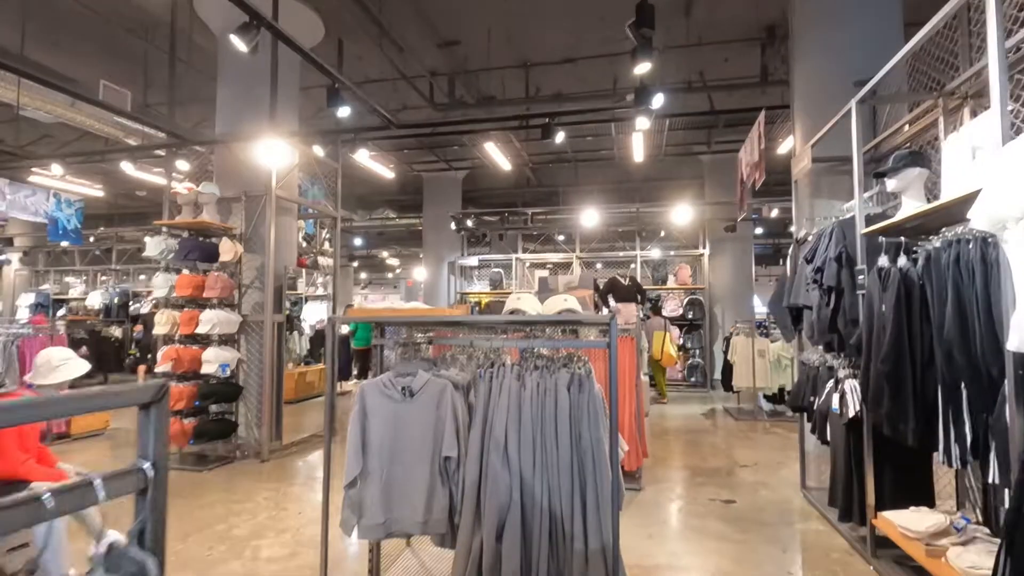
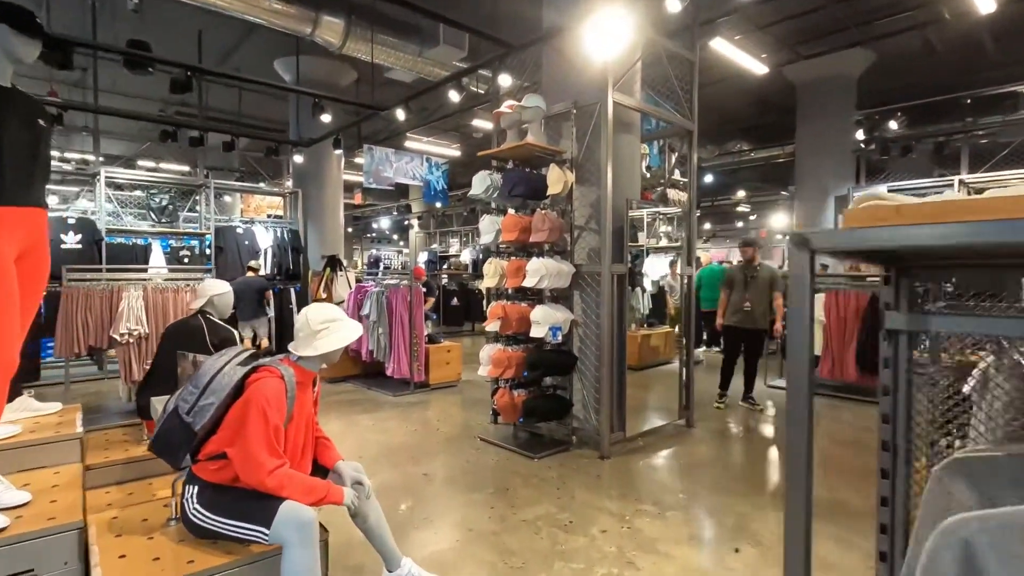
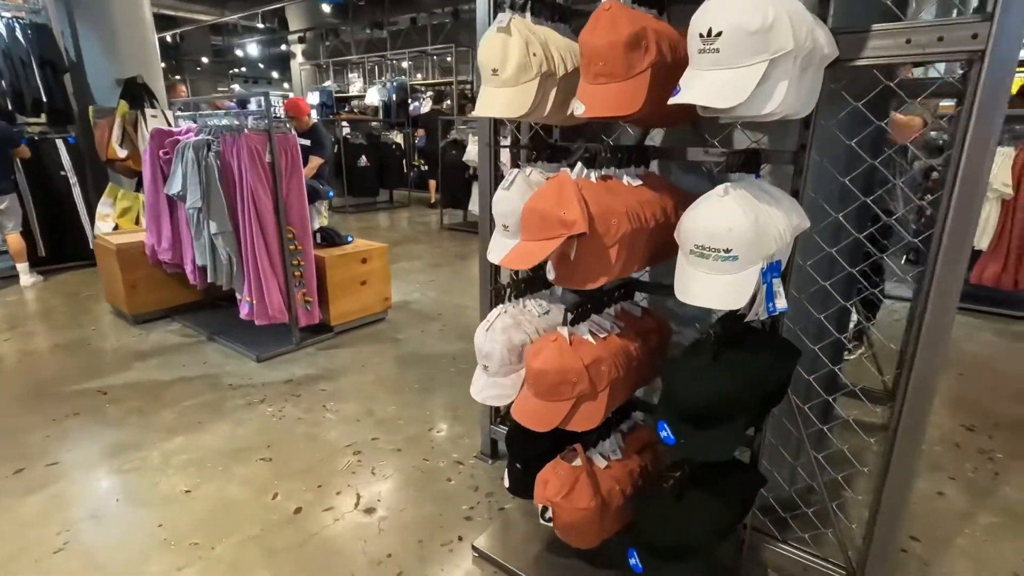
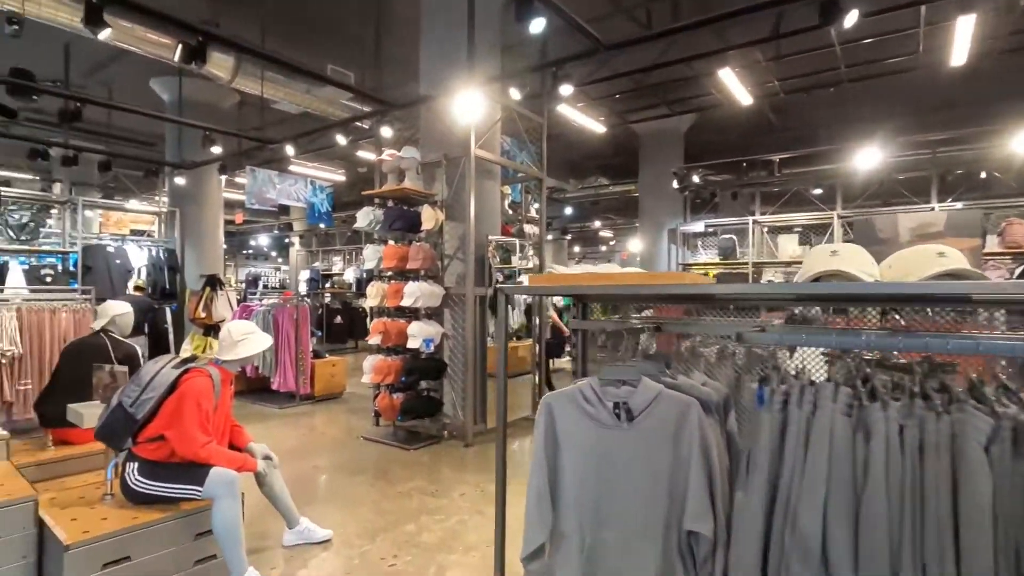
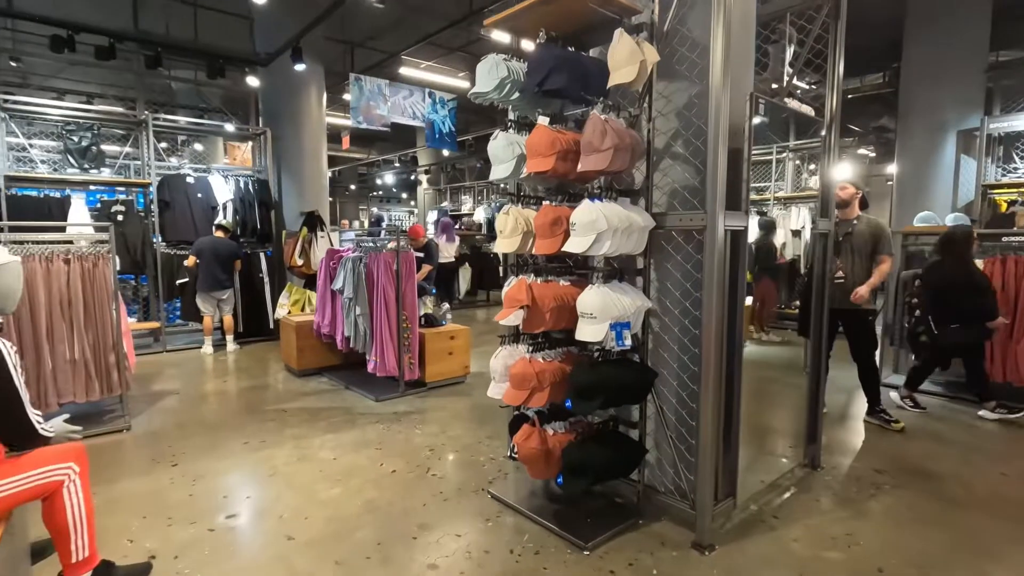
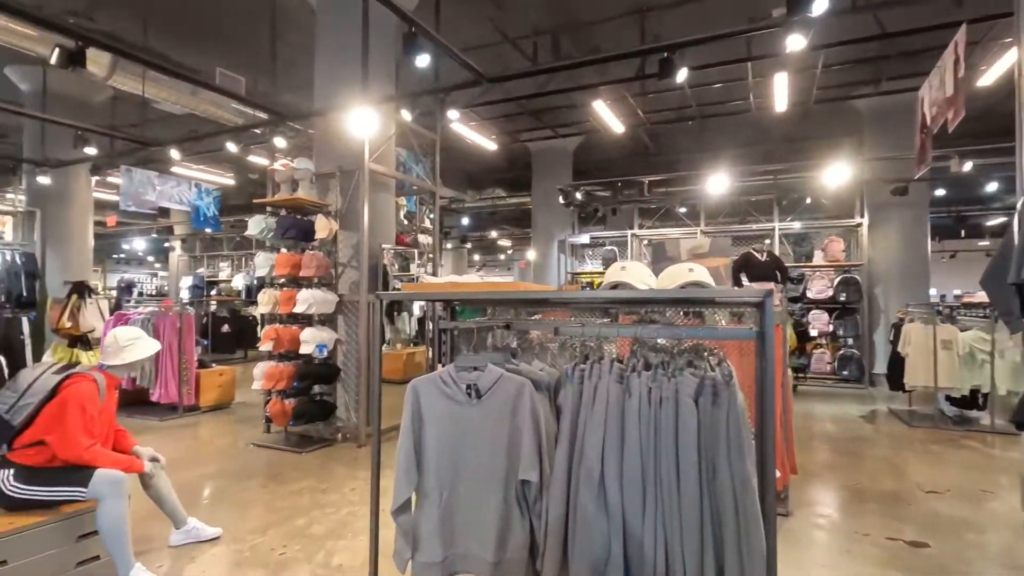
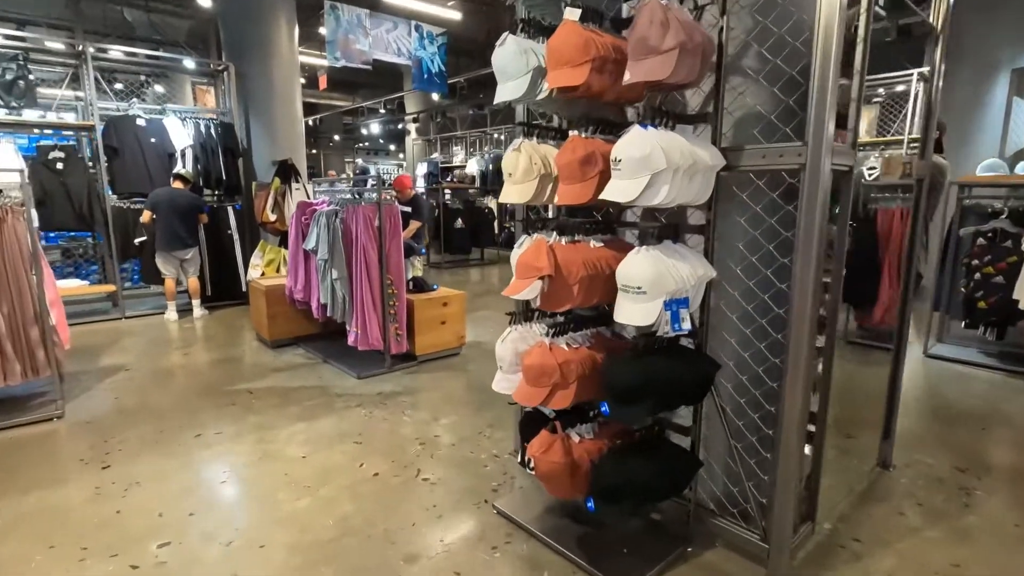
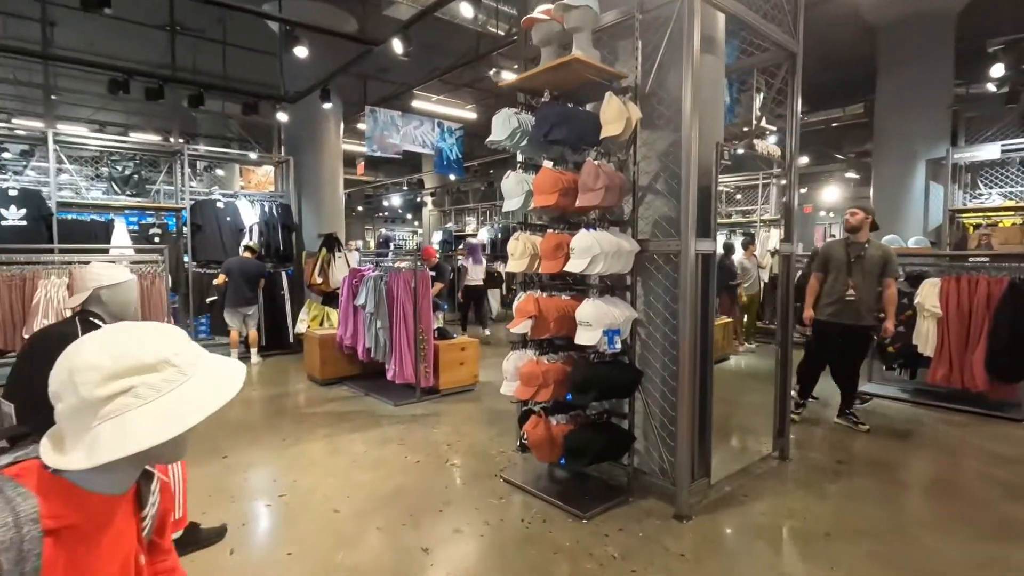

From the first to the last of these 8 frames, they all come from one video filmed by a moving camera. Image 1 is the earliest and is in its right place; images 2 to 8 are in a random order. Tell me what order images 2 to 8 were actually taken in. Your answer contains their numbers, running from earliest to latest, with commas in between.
6, 4, 2, 8, 5, 7, 3
